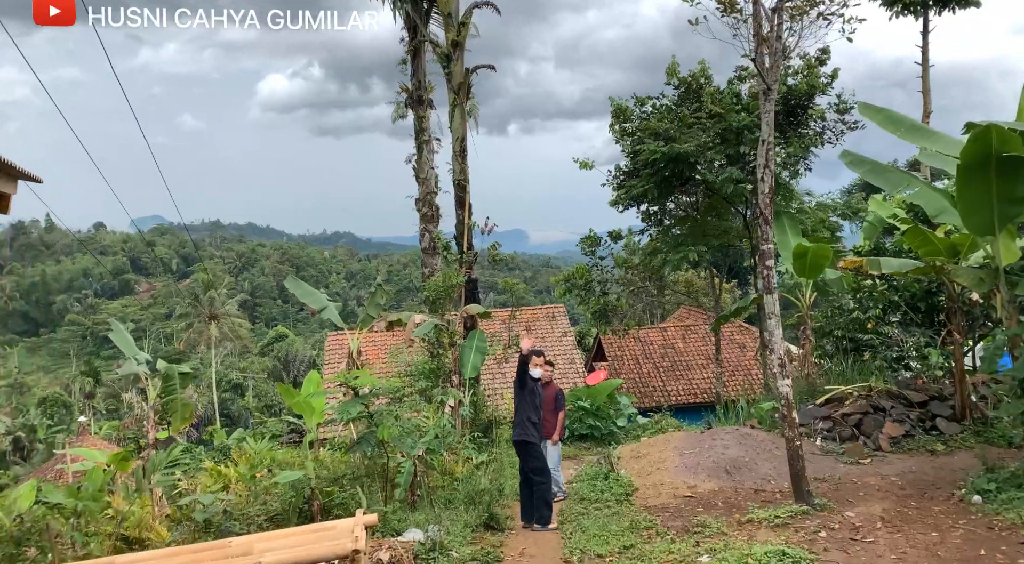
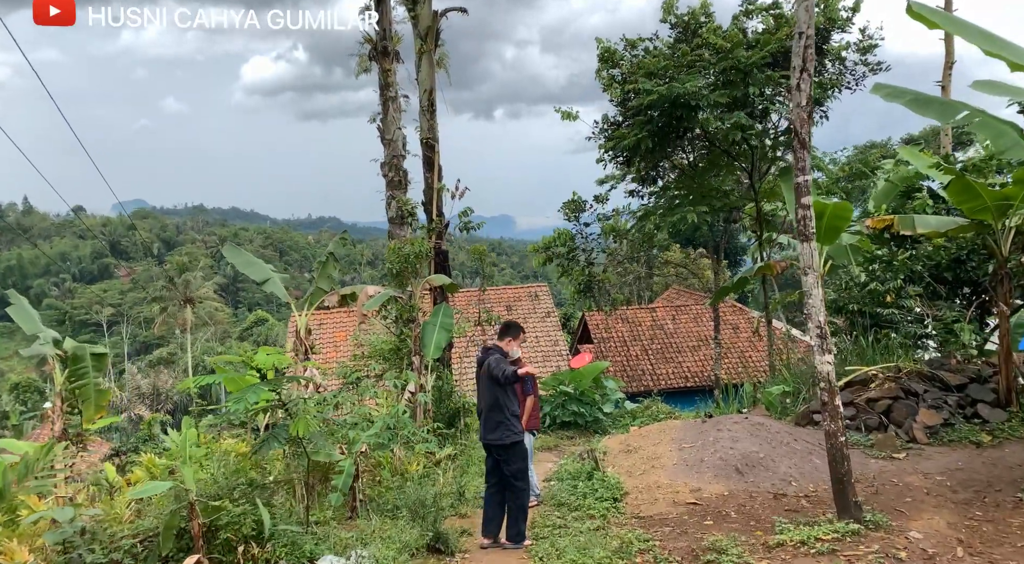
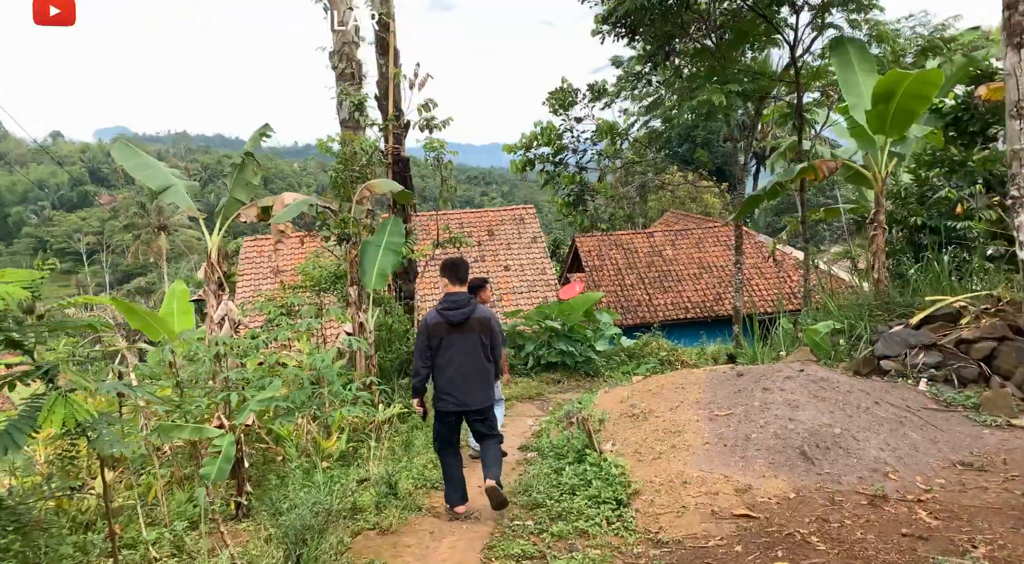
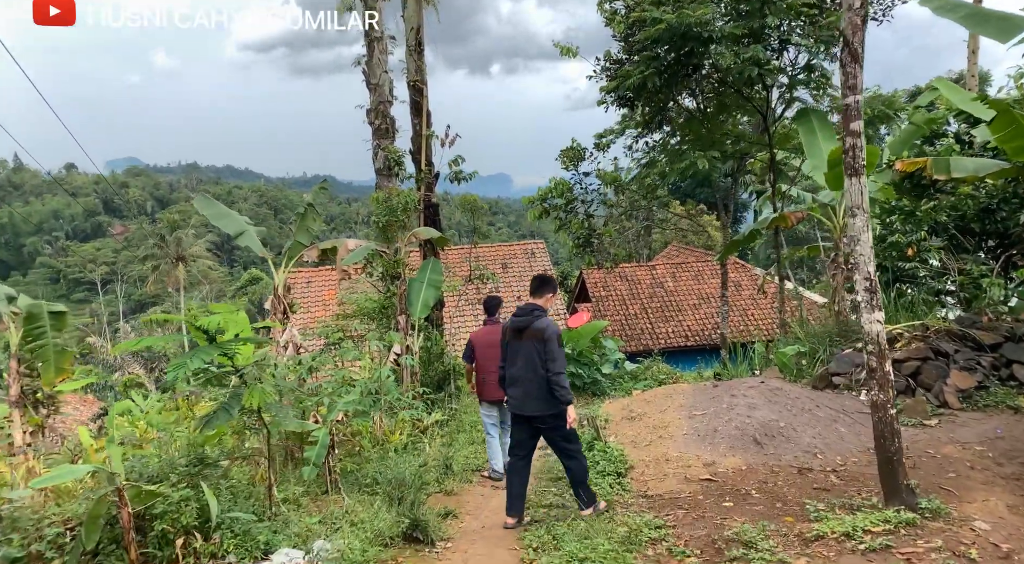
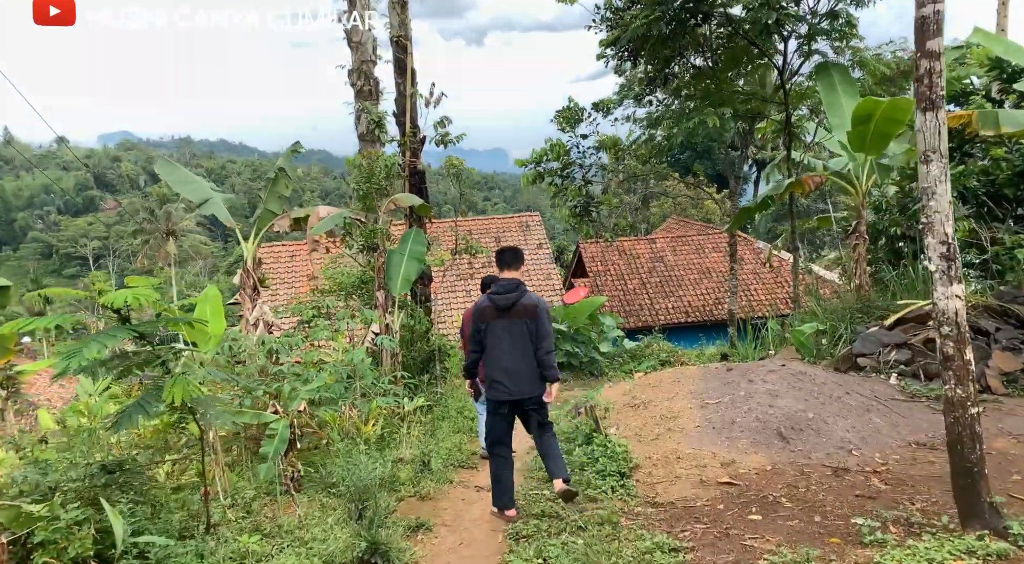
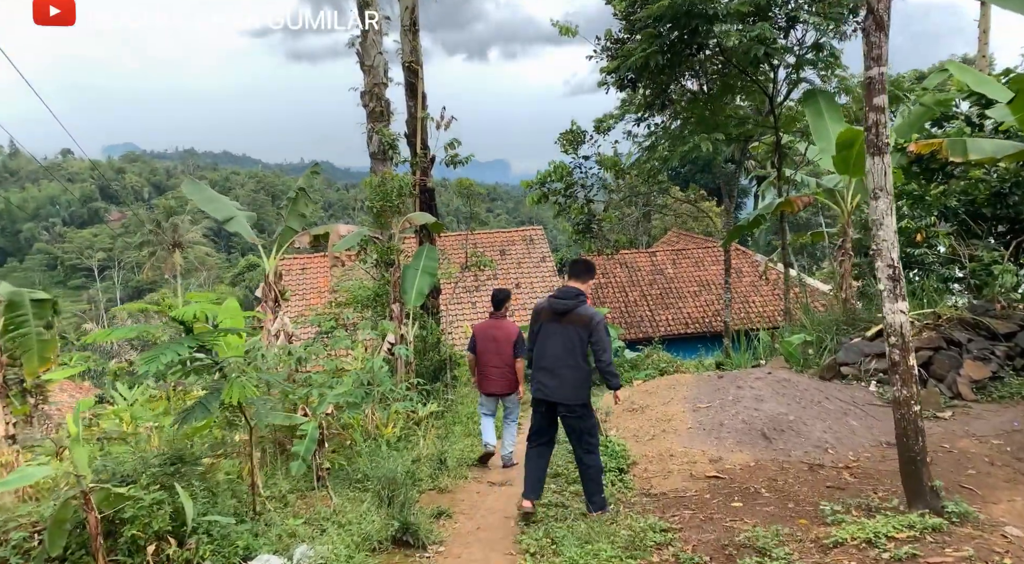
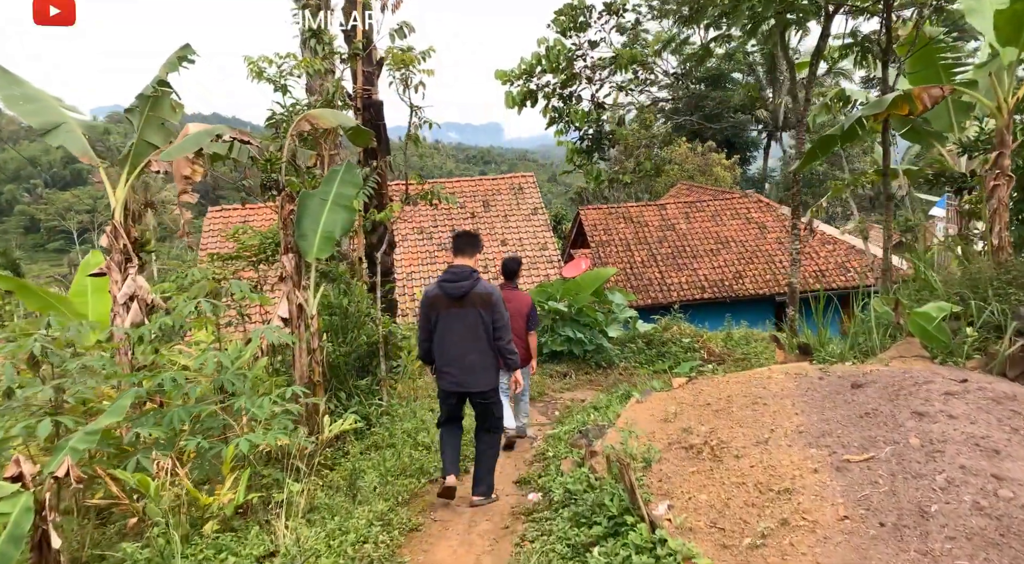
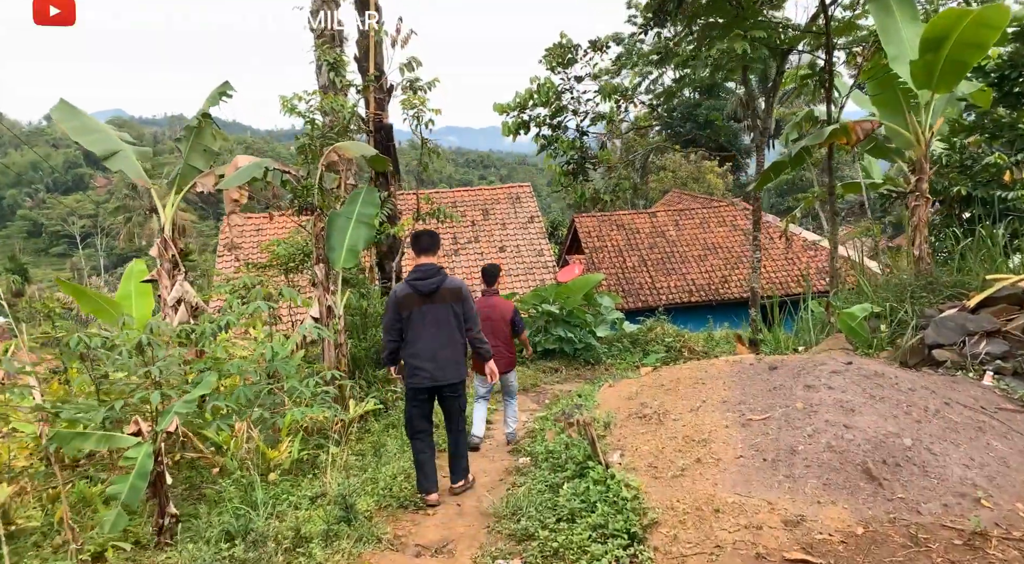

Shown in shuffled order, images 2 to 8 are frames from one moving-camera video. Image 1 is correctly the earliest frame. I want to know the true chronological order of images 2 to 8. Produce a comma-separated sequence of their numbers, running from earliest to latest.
2, 4, 6, 5, 3, 8, 7
